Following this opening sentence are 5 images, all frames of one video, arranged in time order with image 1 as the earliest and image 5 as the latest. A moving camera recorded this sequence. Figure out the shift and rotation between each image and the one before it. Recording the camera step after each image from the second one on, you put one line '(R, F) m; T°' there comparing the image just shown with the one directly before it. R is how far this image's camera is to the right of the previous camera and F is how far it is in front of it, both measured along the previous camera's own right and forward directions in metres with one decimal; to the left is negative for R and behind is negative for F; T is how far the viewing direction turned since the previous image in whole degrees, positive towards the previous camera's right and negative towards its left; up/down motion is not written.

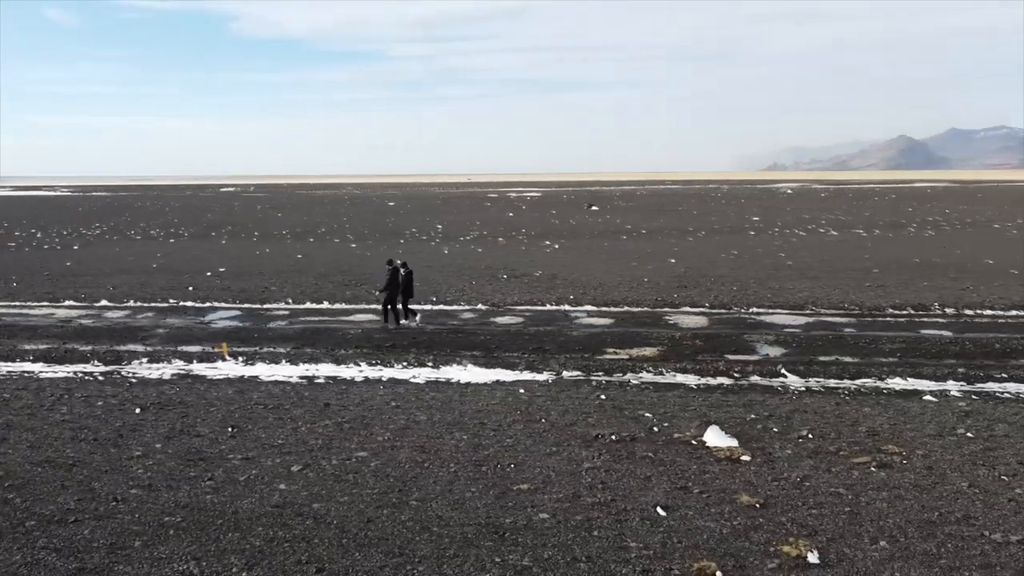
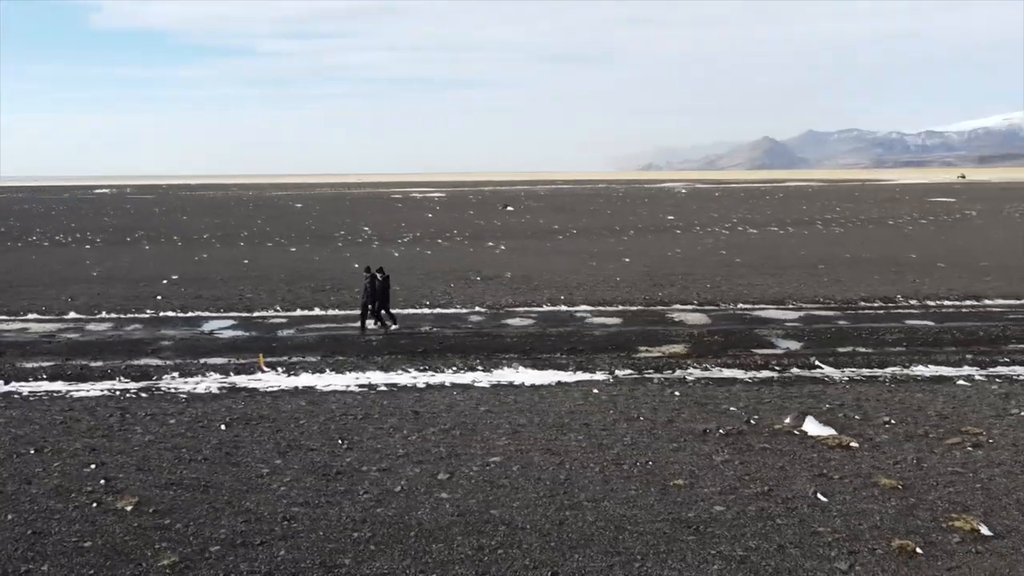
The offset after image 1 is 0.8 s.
(-2.4, 0.0) m; +8°
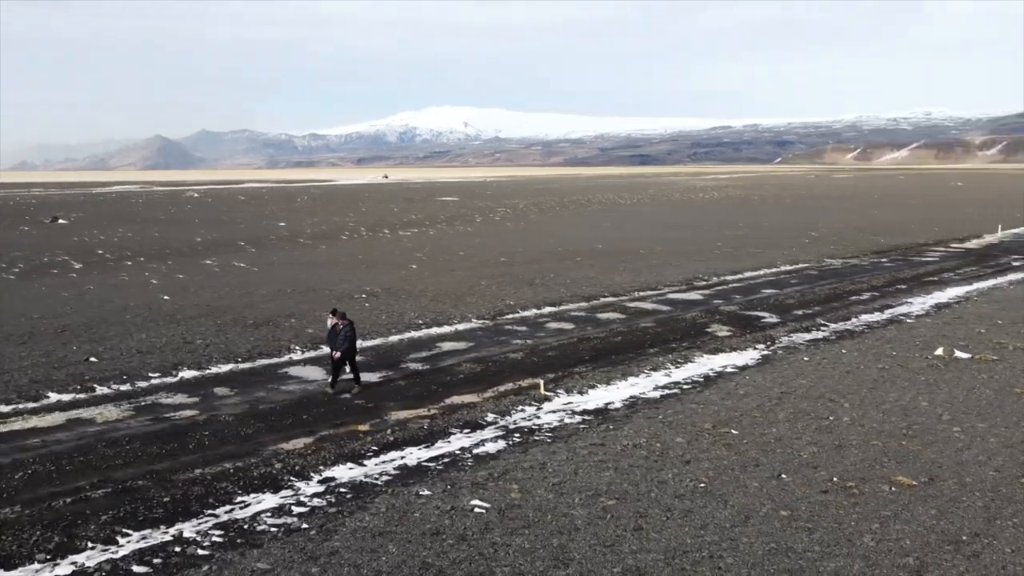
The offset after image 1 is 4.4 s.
(-11.8, +3.1) m; +40°
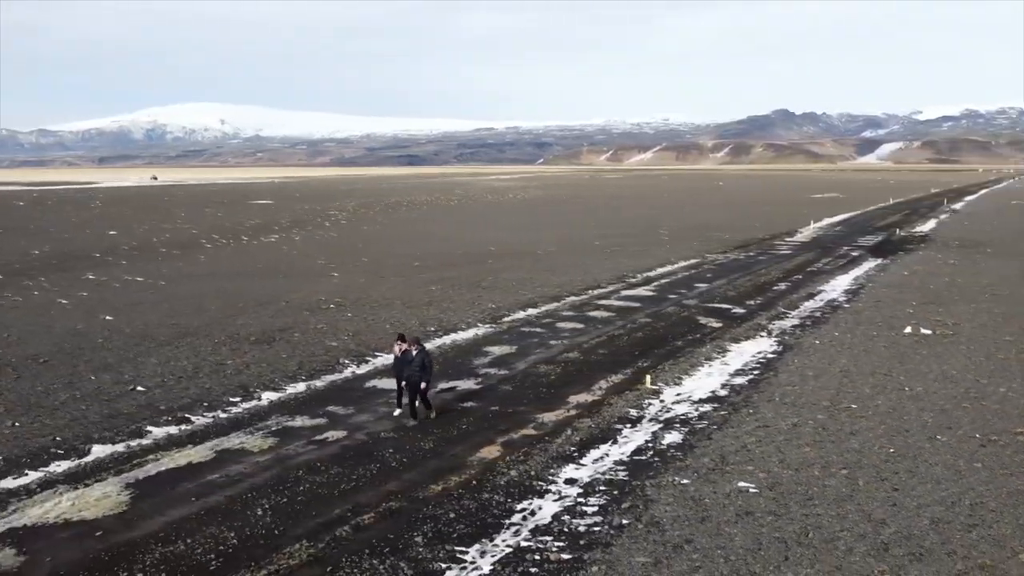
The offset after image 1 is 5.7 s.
(-5.3, +0.1) m; +16°
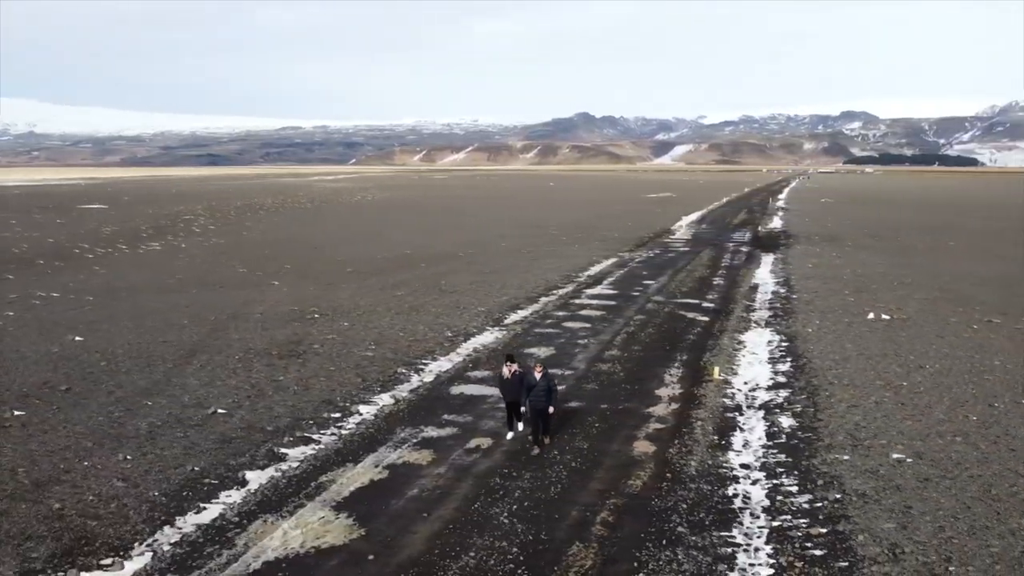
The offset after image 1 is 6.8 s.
(-4.5, +0.1) m; +13°
